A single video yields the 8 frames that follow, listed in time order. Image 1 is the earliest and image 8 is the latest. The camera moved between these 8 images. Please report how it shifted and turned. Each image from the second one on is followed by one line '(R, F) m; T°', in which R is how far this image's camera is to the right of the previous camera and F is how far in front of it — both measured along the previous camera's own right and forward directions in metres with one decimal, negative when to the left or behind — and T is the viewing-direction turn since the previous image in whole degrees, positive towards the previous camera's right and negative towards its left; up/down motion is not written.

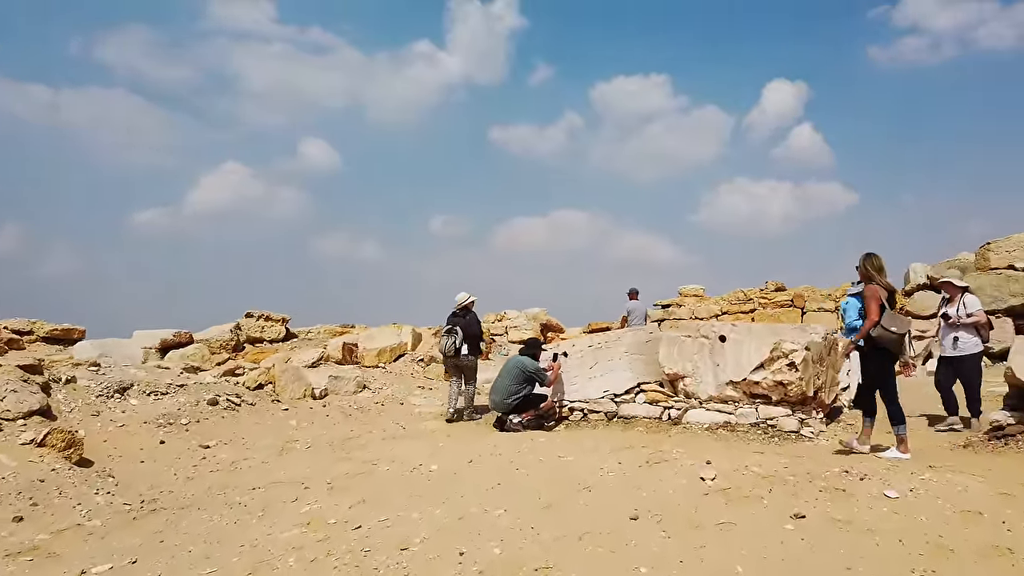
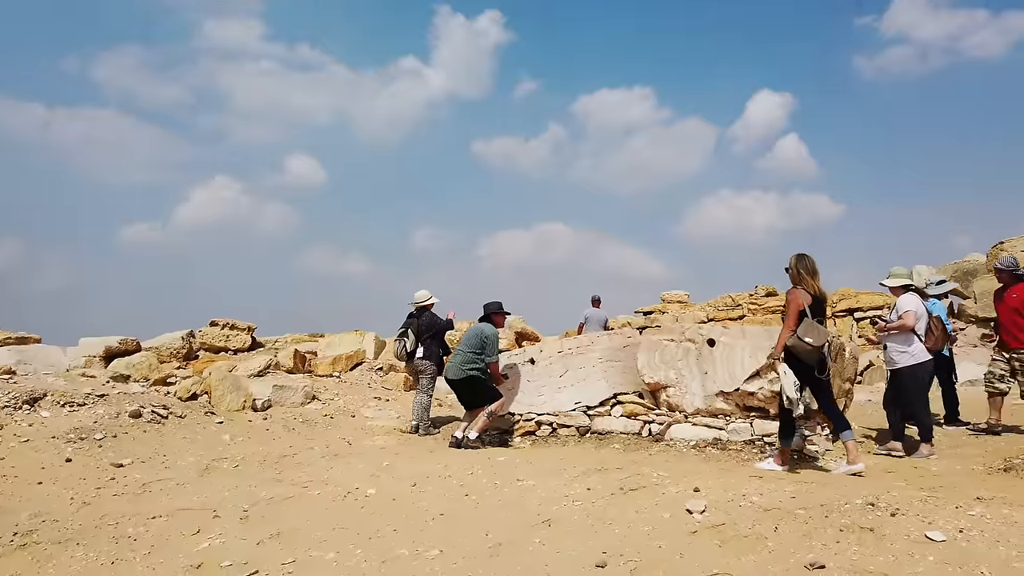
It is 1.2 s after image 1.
(+0.2, +1.0) m; +1°
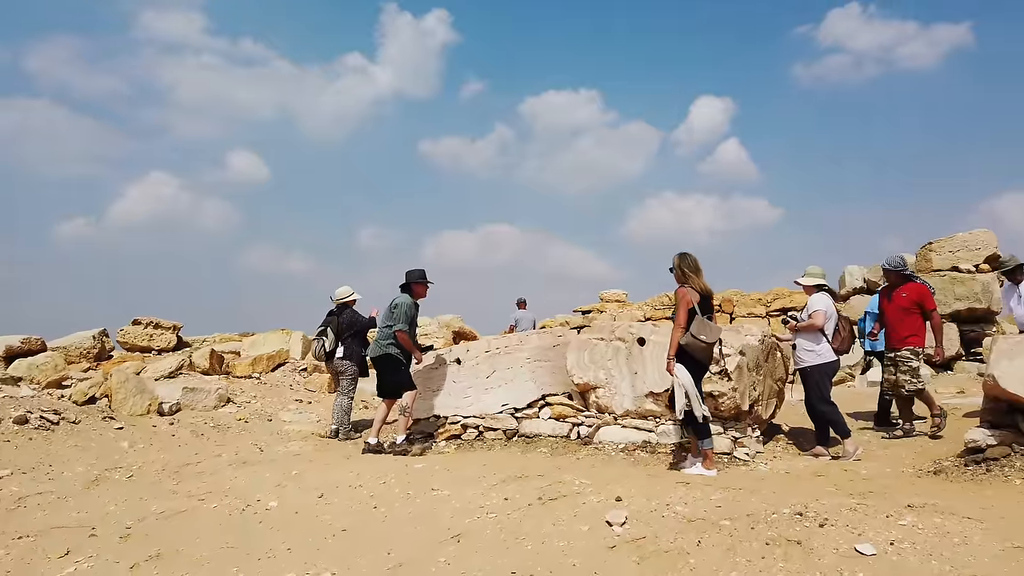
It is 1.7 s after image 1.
(+0.2, +0.3) m; +4°
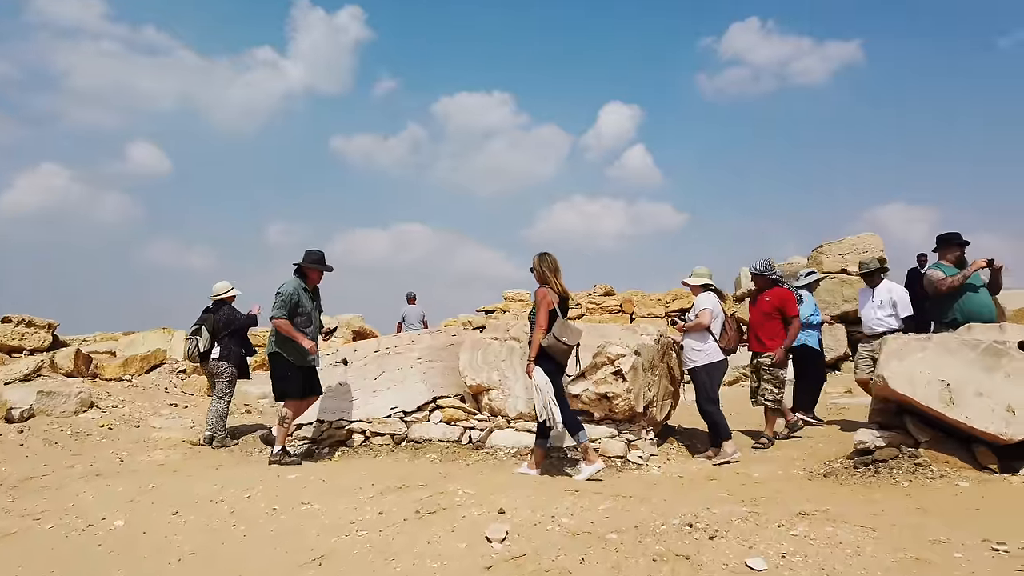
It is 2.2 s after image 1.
(+0.2, +0.3) m; +7°
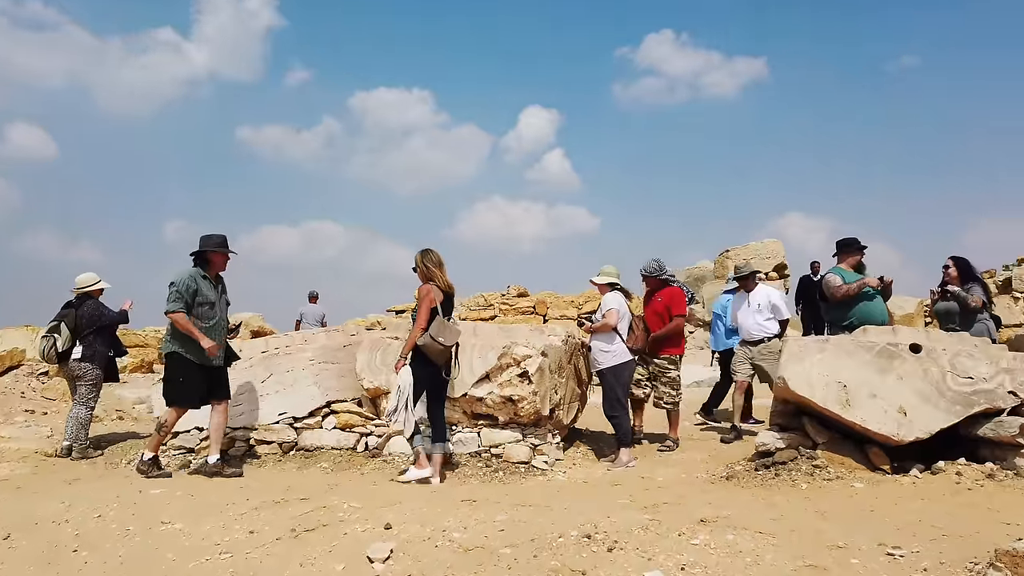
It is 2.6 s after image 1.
(+0.1, +0.2) m; +6°
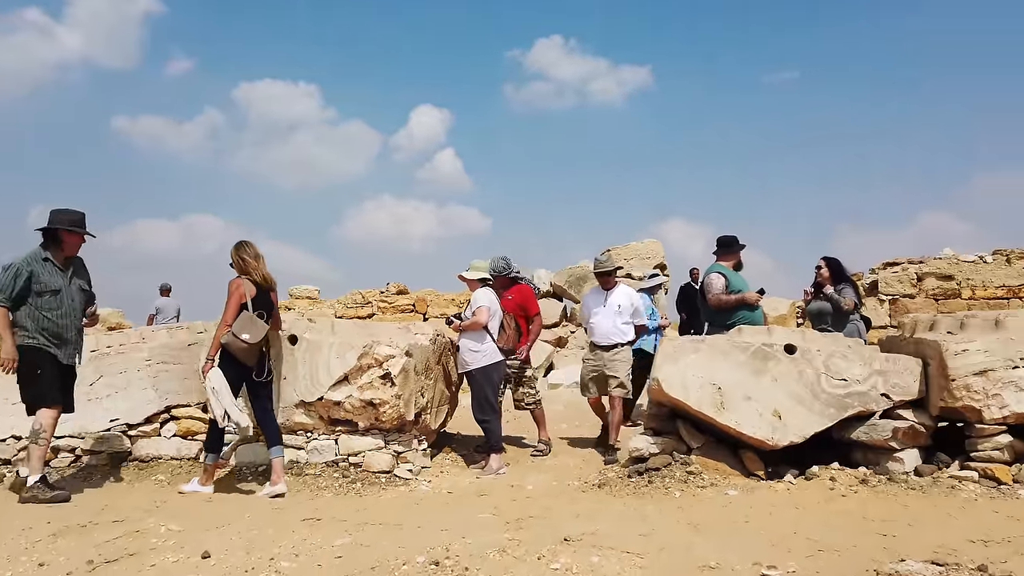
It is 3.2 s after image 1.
(+0.2, +0.4) m; +8°
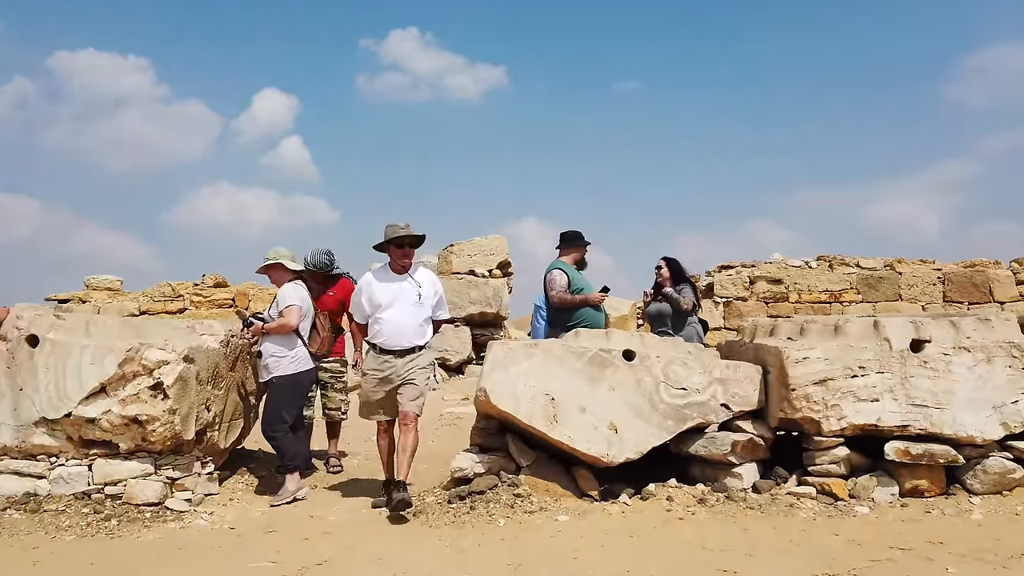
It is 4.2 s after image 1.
(+0.2, +0.5) m; +11°
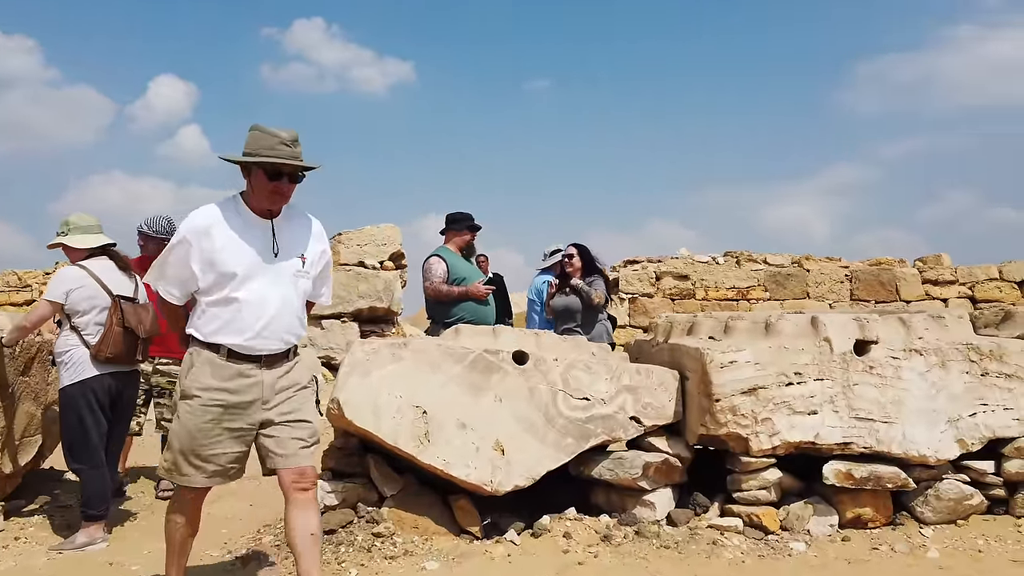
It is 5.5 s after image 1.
(+0.2, +0.7) m; +7°
